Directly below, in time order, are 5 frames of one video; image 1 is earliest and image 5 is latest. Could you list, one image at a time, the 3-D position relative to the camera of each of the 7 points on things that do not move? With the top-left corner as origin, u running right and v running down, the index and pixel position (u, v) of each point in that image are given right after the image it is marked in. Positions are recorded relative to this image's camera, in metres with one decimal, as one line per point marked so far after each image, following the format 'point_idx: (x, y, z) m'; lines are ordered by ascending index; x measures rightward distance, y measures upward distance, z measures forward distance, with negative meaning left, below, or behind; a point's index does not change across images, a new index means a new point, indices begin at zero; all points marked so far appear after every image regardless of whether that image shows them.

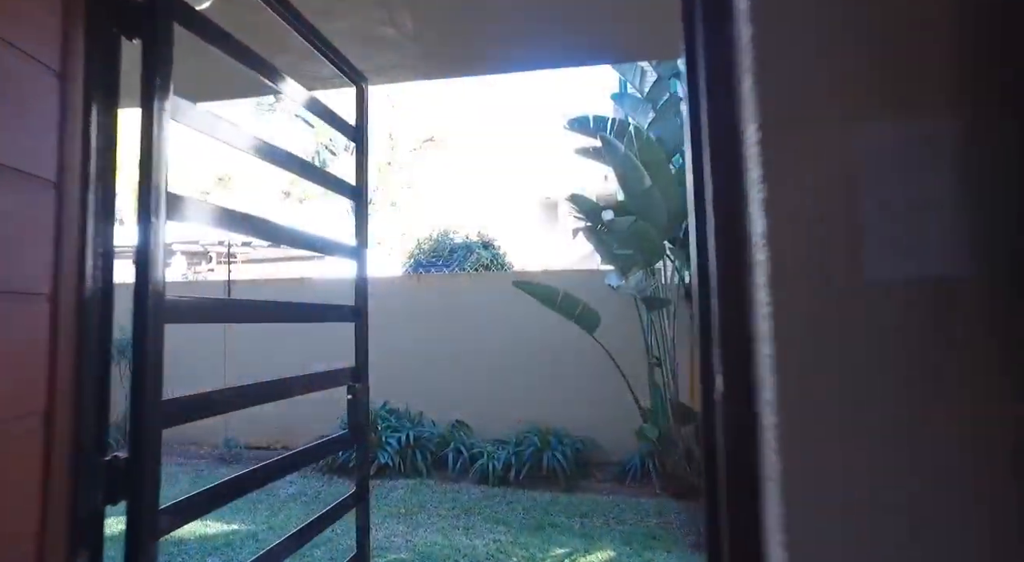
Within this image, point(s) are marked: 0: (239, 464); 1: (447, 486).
0: (-2.8, -1.9, +6.1) m
1: (-0.6, -1.9, +5.3) m
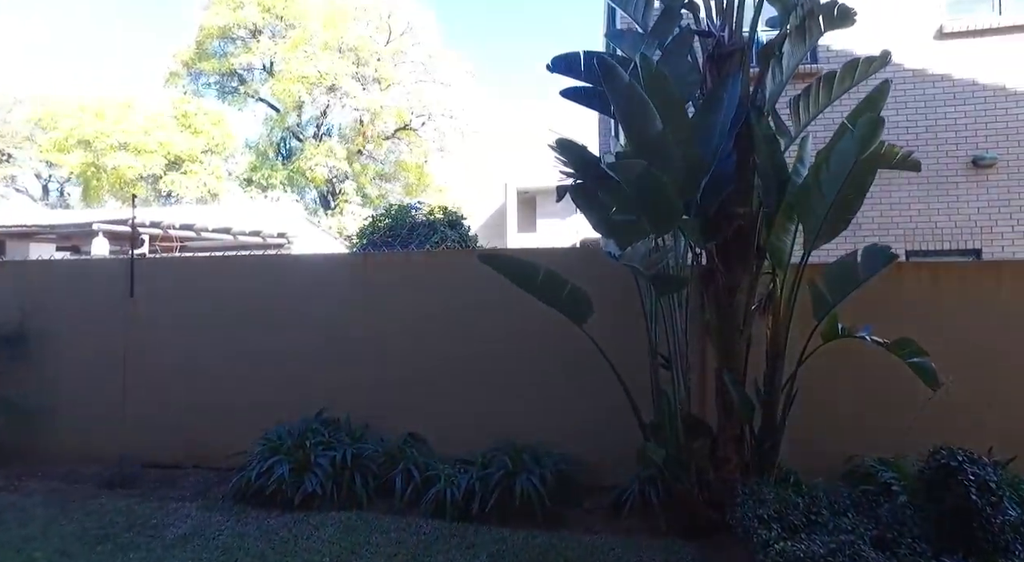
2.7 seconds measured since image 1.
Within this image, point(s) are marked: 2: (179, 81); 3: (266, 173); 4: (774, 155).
0: (-3.1, -1.7, +4.8) m
1: (-0.9, -1.7, +4.1) m
2: (-10.5, +6.3, +18.6) m
3: (-7.3, +3.2, +17.5) m
4: (+1.8, +0.9, +3.9) m
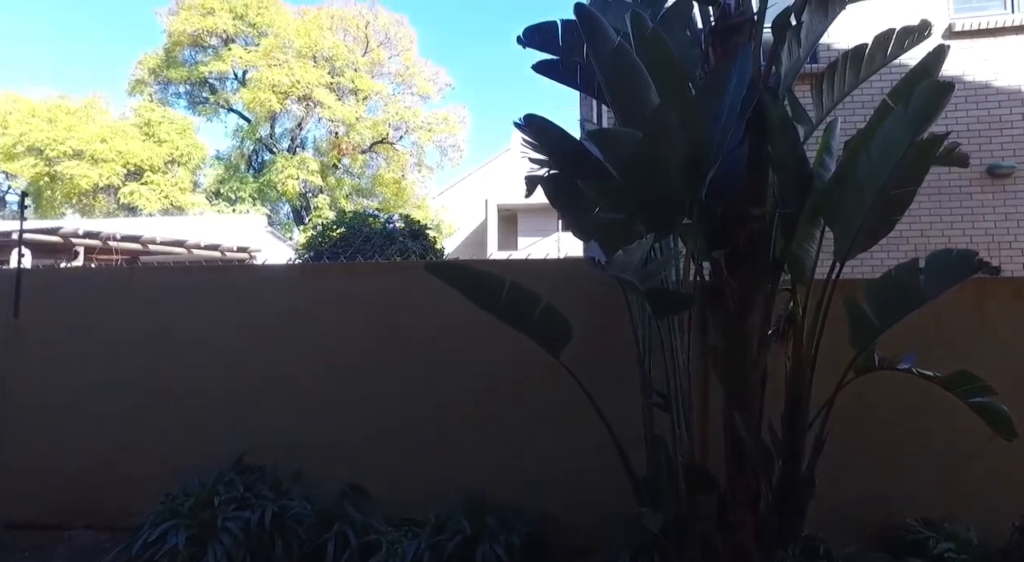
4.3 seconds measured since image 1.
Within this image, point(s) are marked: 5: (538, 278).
0: (-3.4, -1.8, +3.8) m
1: (-1.1, -1.8, +3.2) m
2: (-11.1, +5.8, +17.6) m
3: (-7.9, +2.7, +16.5) m
4: (+1.5, +0.8, +3.1) m
5: (+0.2, 0.0, +4.1) m
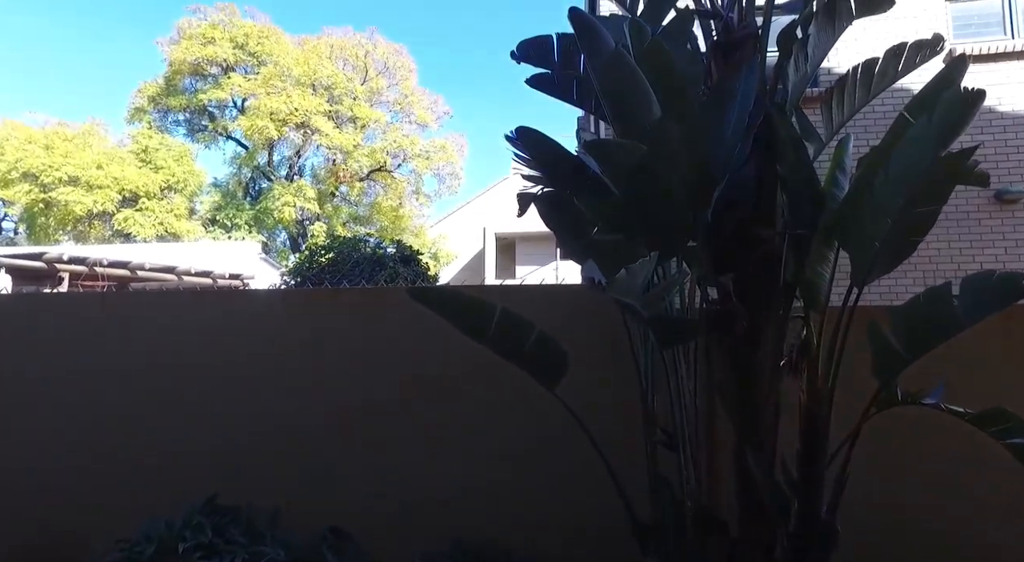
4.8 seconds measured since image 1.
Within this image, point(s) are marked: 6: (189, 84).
0: (-3.4, -2.0, +3.4) m
1: (-1.2, -1.9, +2.8) m
2: (-11.2, +5.0, +17.6) m
3: (-7.9, +1.9, +16.3) m
4: (+1.5, +0.6, +2.9) m
5: (+0.1, -0.2, +3.9) m
6: (-9.6, +5.8, +17.0) m
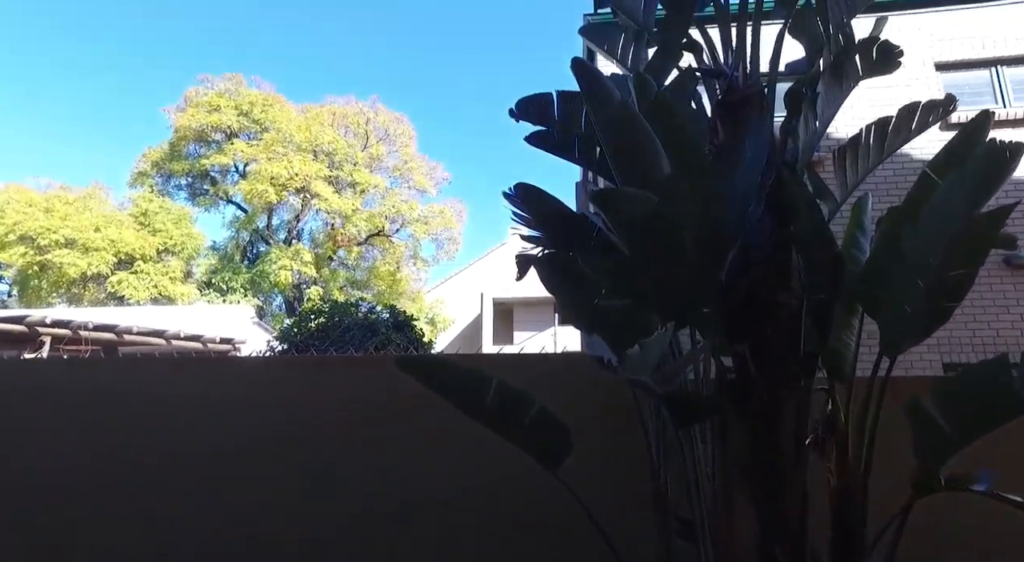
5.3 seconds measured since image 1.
0: (-3.5, -2.3, +2.9) m
1: (-1.2, -2.2, +2.4) m
2: (-11.3, +3.1, +17.7) m
3: (-8.0, +0.2, +16.2) m
4: (+1.5, +0.3, +2.8) m
5: (+0.1, -0.6, +3.6) m
6: (-9.6, +4.0, +17.3) m
